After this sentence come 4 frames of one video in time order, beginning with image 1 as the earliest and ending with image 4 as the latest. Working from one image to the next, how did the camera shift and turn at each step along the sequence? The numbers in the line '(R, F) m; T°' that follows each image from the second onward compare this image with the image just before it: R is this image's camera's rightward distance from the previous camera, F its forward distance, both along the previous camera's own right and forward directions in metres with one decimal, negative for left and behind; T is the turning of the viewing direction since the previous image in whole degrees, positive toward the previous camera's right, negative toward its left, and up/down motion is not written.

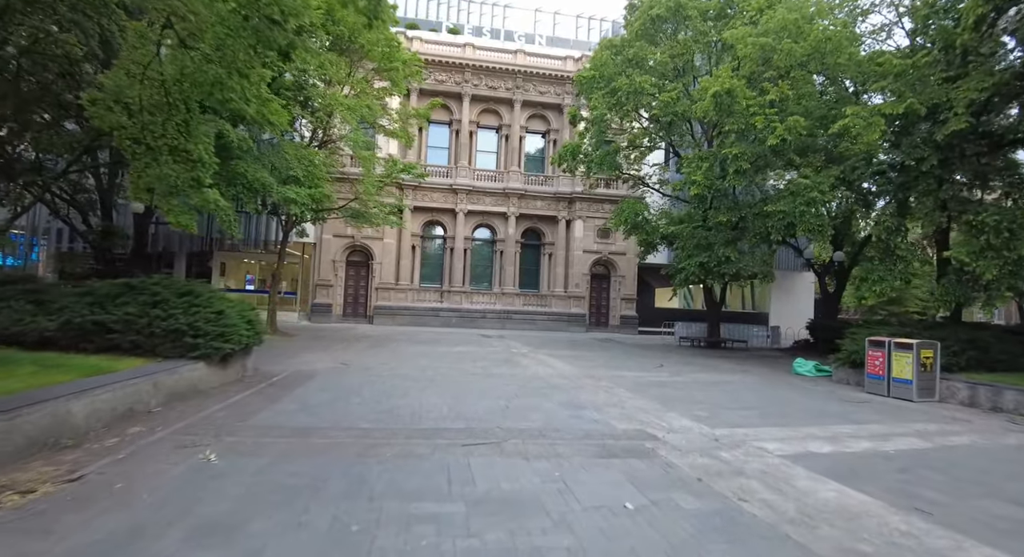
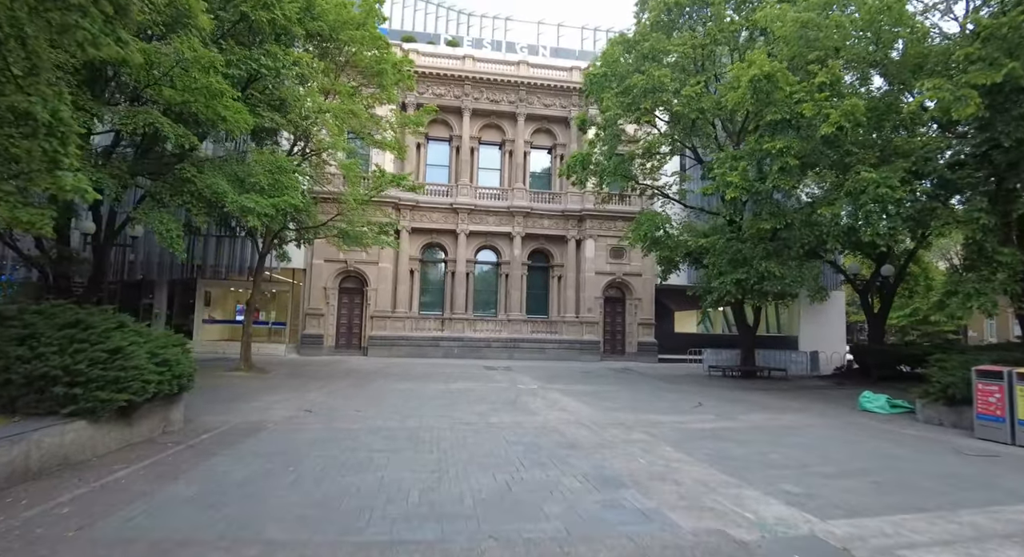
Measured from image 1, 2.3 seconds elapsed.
(+0.1, +2.3) m; -1°
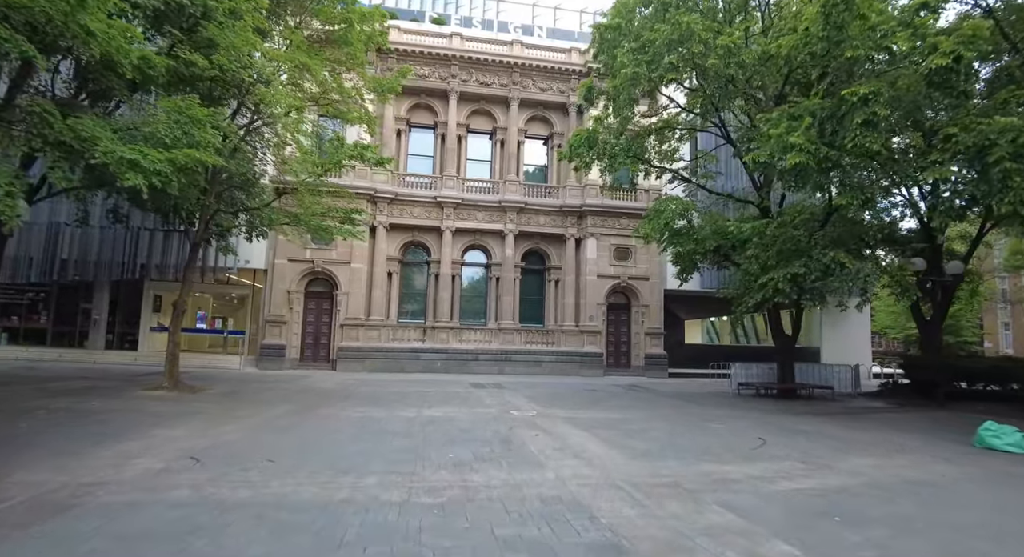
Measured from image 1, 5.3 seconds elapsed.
(0.0, +3.2) m; +1°
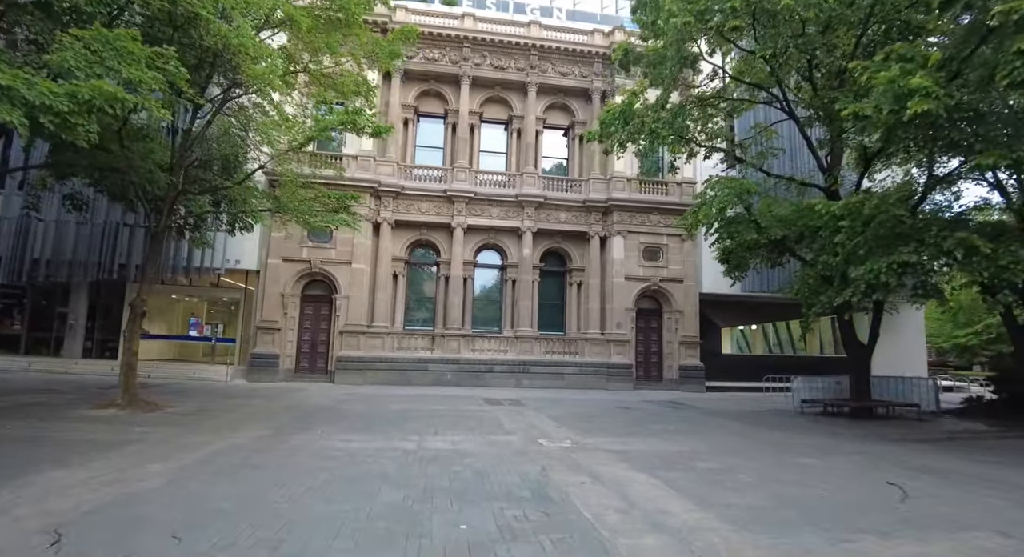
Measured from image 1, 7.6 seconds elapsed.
(-0.3, +2.4) m; -1°
